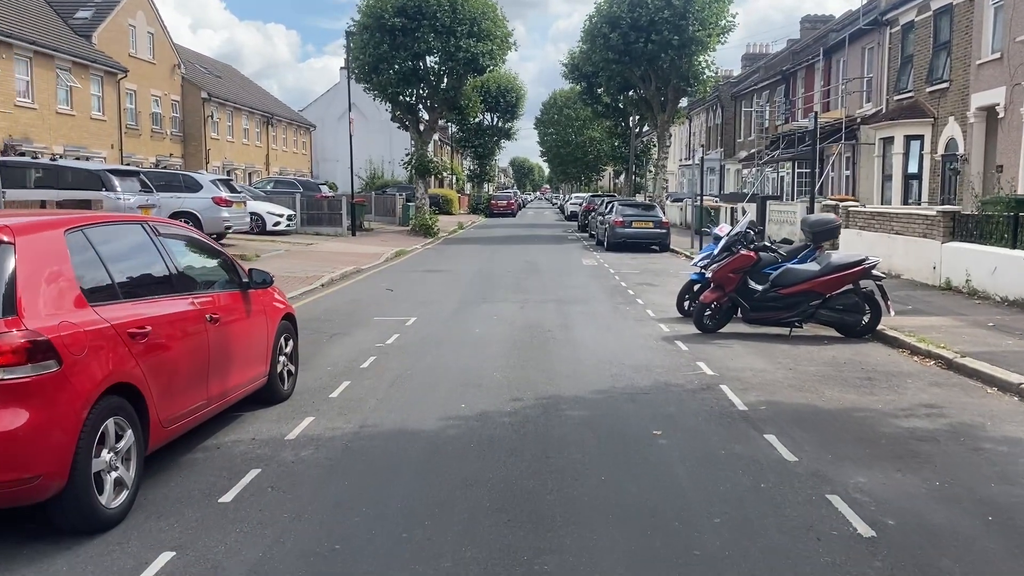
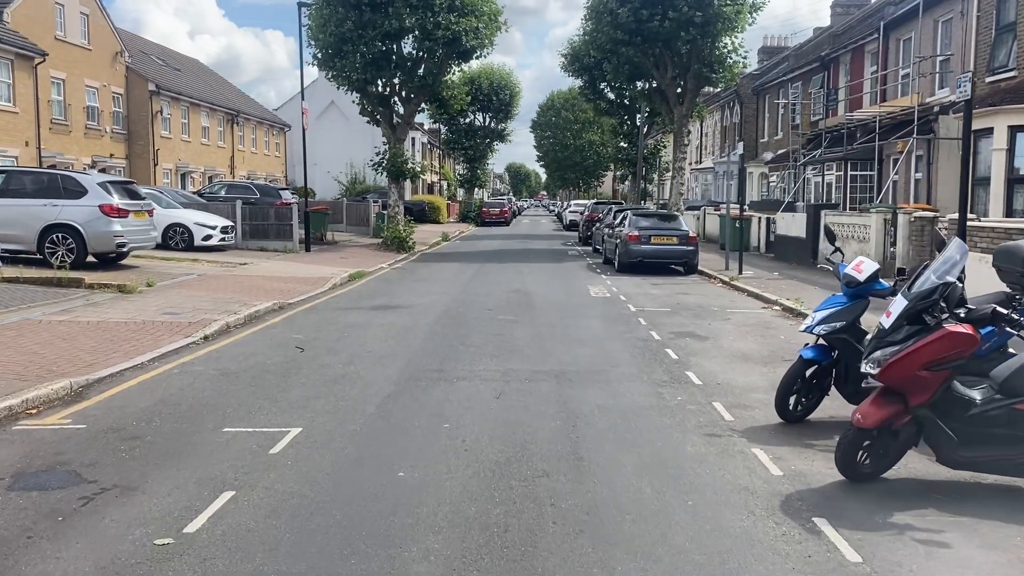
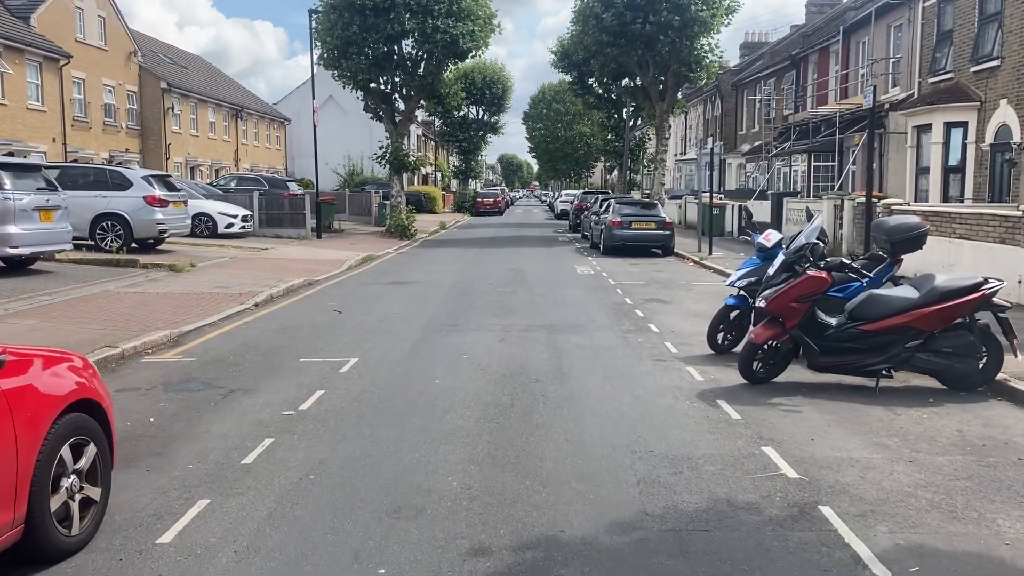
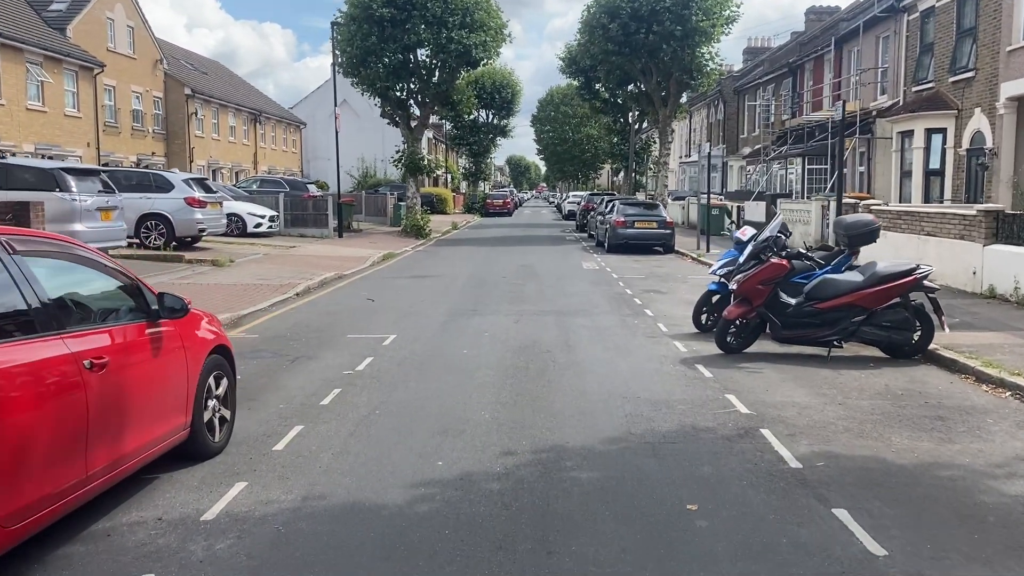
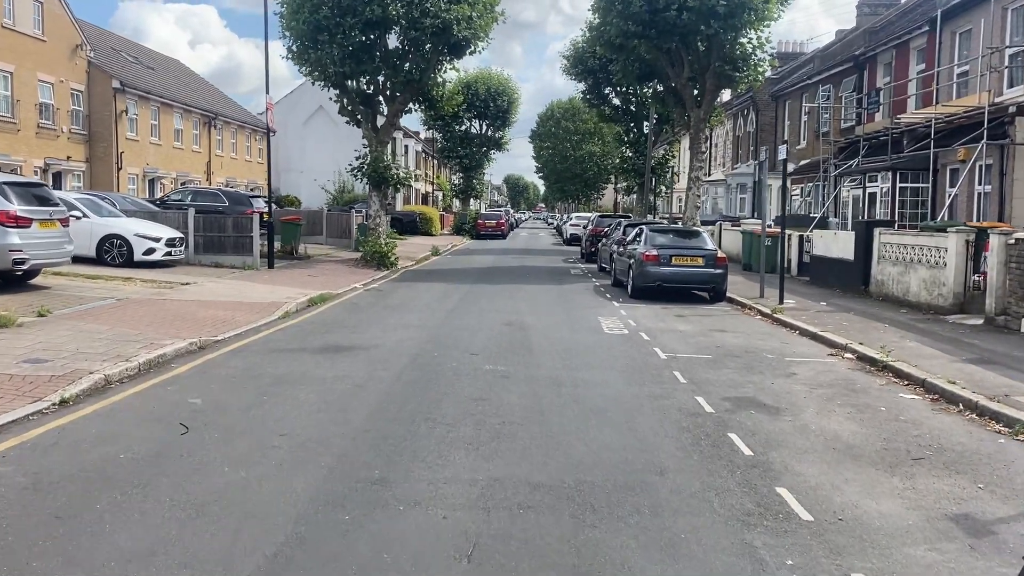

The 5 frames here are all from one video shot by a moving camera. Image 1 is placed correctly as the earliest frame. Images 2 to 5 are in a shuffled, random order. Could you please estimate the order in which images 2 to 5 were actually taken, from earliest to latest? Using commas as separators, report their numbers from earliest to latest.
4, 3, 2, 5
